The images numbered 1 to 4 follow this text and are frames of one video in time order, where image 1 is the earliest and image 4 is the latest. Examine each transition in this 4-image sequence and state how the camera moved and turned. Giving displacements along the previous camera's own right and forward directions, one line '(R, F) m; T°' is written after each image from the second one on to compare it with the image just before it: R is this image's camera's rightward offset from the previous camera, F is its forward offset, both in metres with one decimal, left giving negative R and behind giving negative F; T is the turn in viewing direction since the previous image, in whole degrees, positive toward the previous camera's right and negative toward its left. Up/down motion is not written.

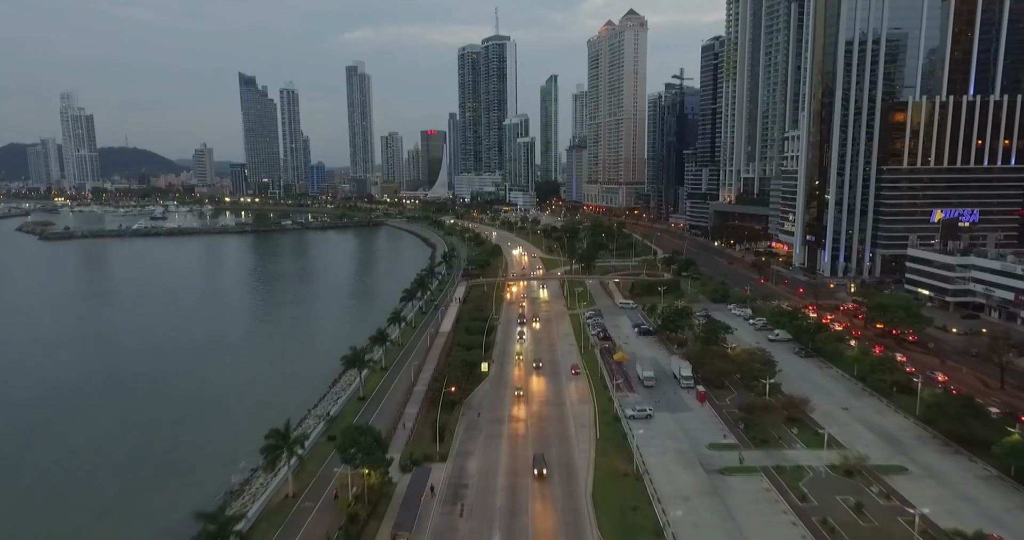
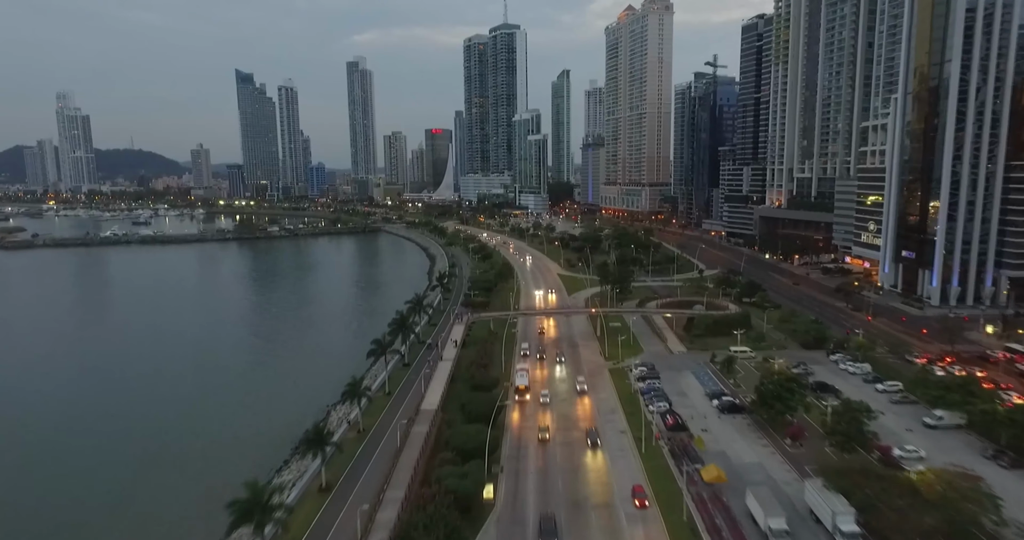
(-0.6, +18.5) m; -1°
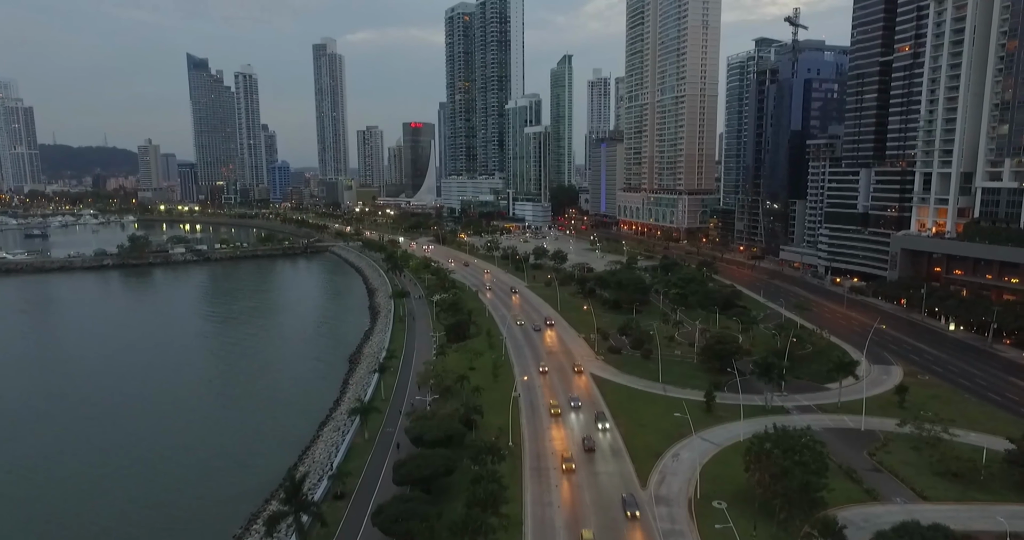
(0.0, +43.7) m; +1°
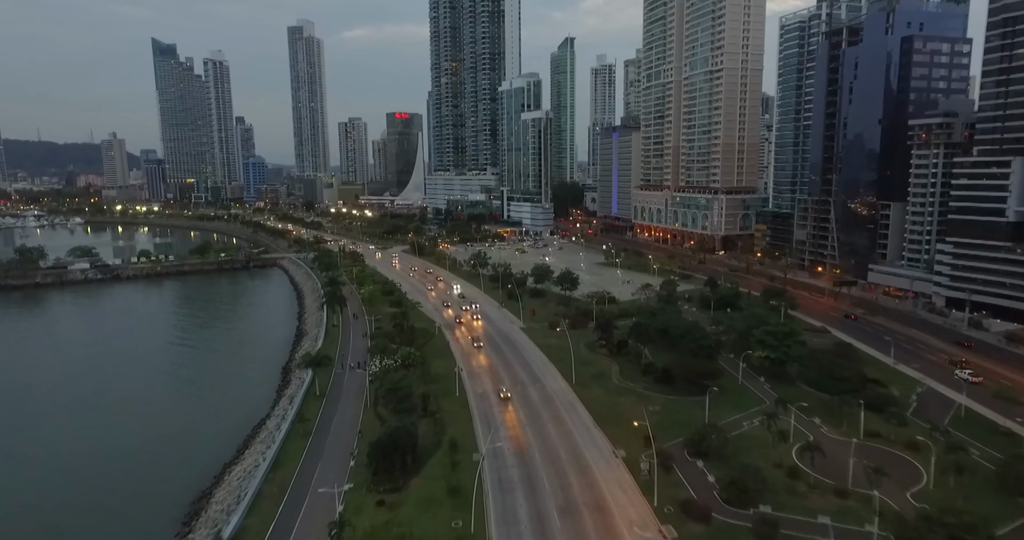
(+0.8, +25.7) m; 0°
